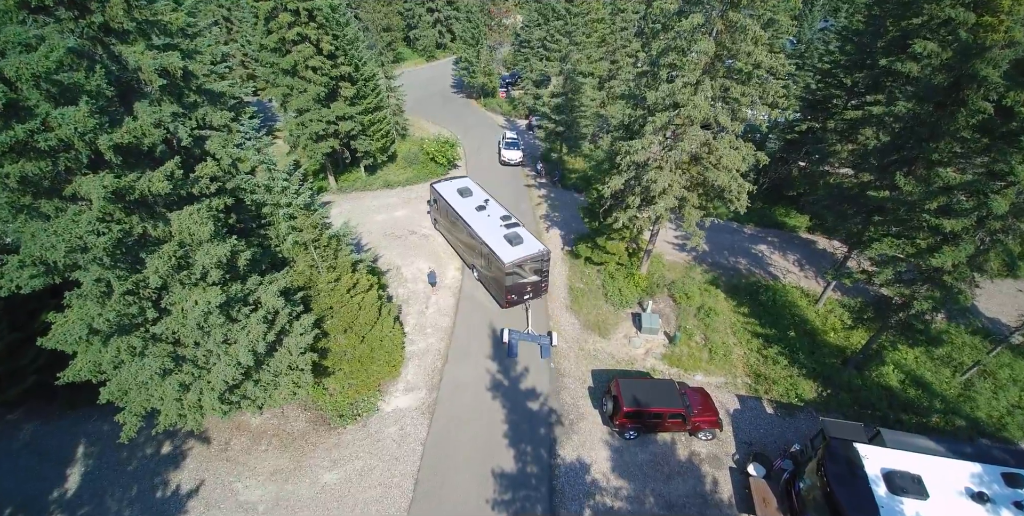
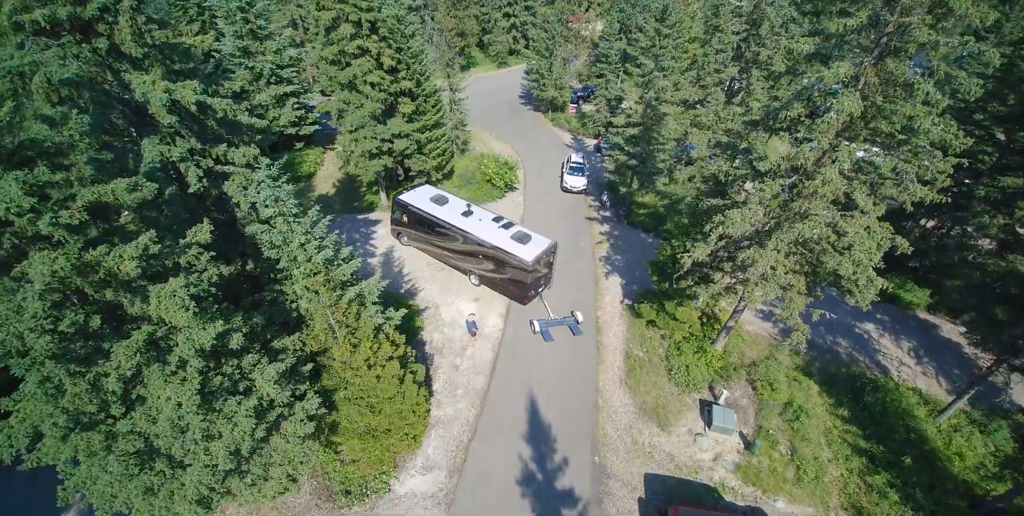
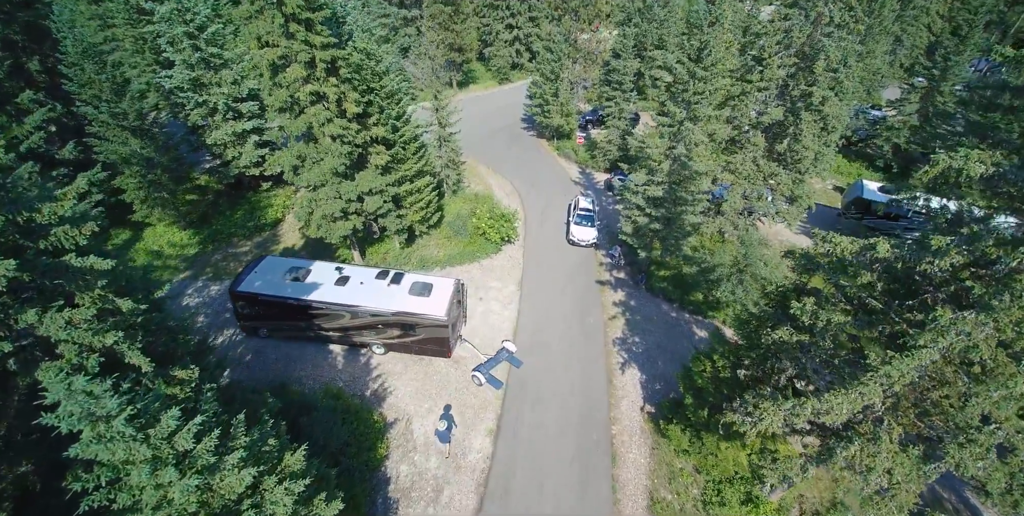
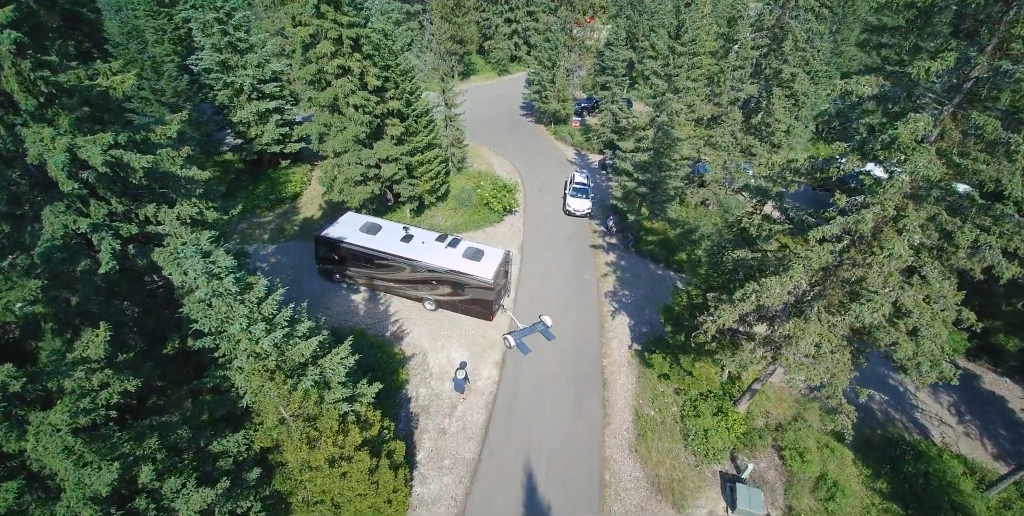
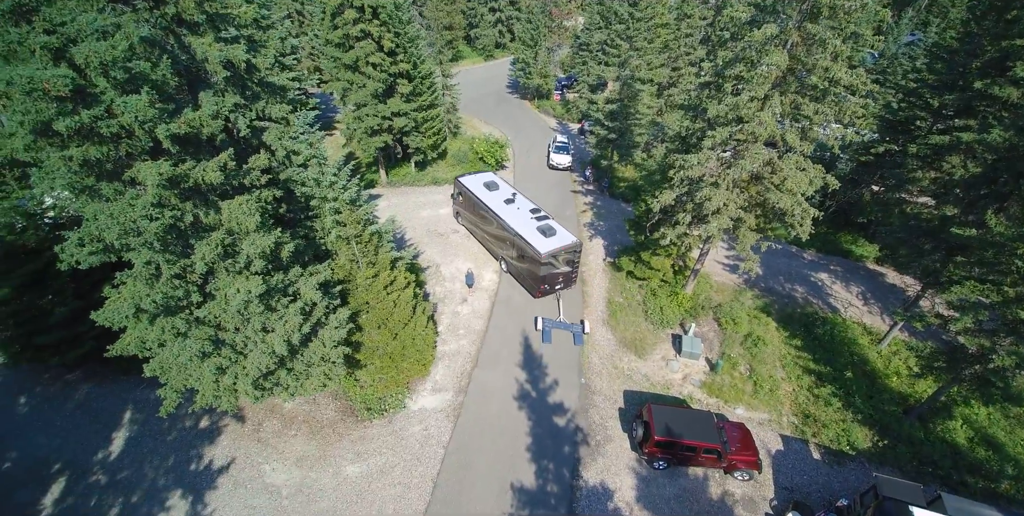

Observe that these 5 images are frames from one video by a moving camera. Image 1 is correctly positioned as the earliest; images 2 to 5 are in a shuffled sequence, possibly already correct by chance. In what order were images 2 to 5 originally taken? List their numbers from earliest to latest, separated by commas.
5, 2, 4, 3
